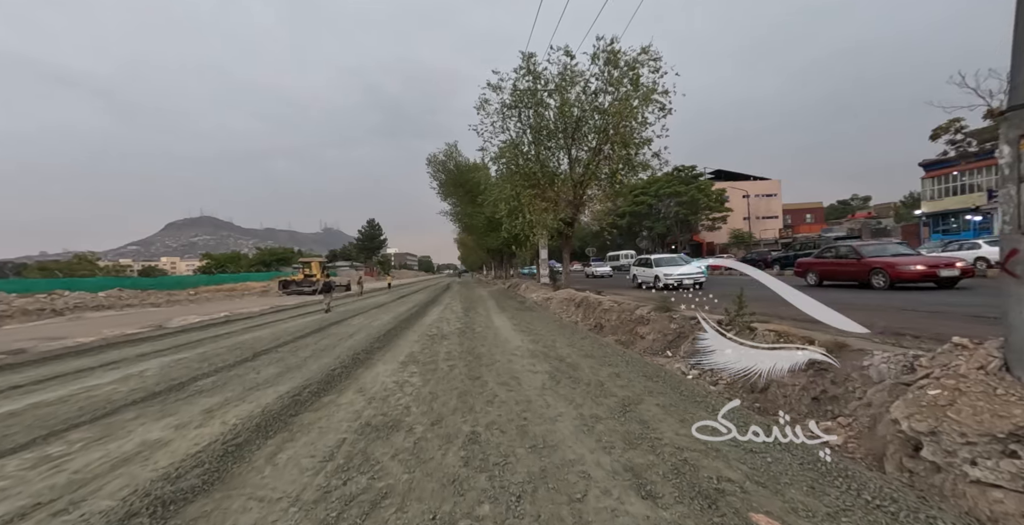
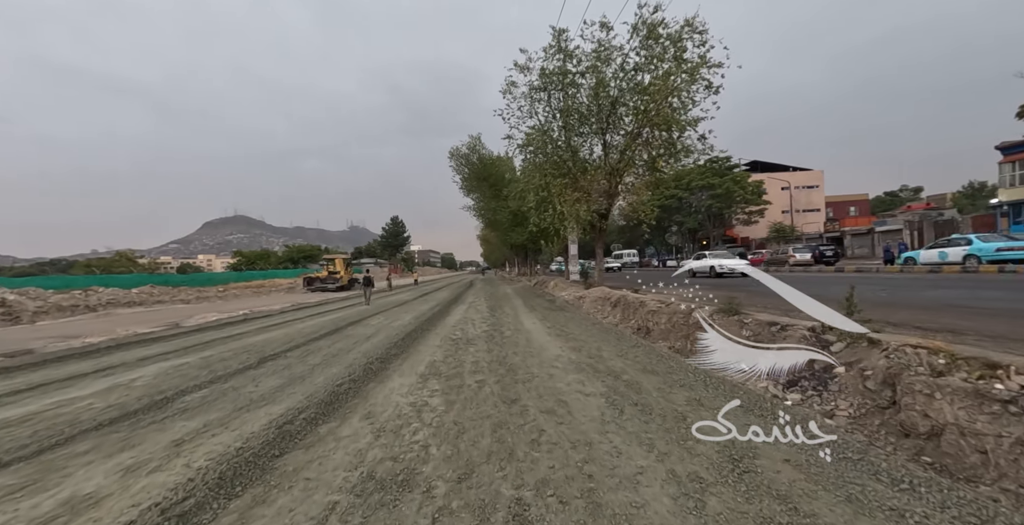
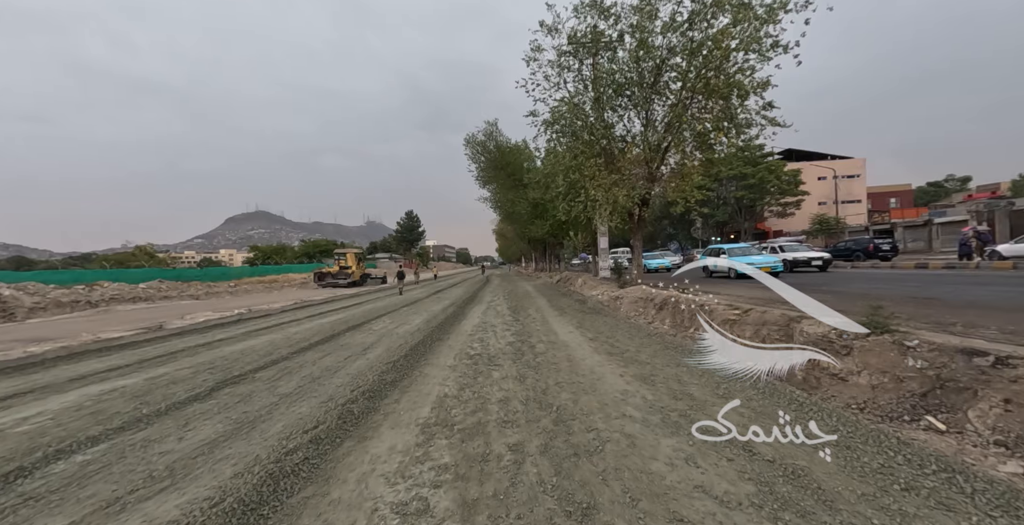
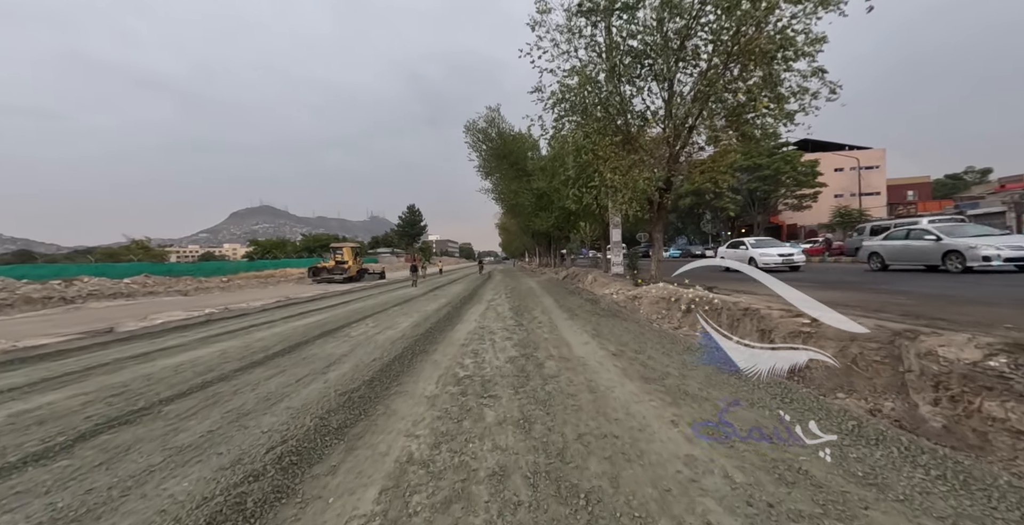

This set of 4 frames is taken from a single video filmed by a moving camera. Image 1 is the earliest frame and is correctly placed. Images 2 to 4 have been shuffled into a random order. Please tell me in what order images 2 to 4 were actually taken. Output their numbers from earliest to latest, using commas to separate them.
2, 3, 4
